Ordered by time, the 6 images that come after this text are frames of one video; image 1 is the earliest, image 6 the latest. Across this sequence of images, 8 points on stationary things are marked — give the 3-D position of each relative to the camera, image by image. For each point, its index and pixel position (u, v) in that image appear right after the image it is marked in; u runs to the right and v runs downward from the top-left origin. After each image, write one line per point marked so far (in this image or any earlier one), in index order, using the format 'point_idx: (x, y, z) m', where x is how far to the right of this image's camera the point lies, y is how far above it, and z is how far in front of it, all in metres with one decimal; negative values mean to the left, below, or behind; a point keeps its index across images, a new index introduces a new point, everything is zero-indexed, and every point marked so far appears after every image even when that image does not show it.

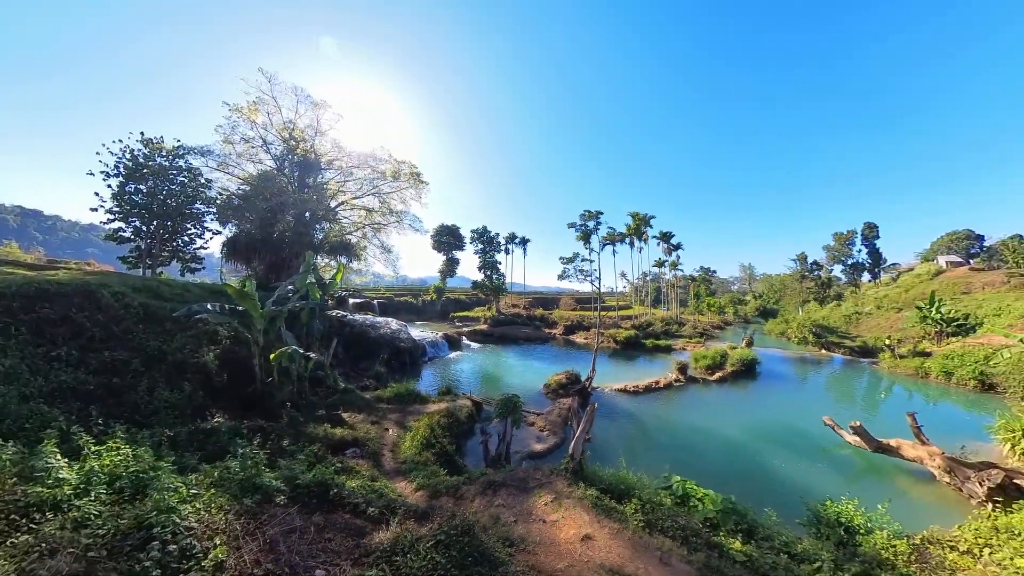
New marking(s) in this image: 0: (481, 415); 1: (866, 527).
0: (-1.5, -6.2, +16.3) m
1: (+6.1, -4.1, +6.0) m
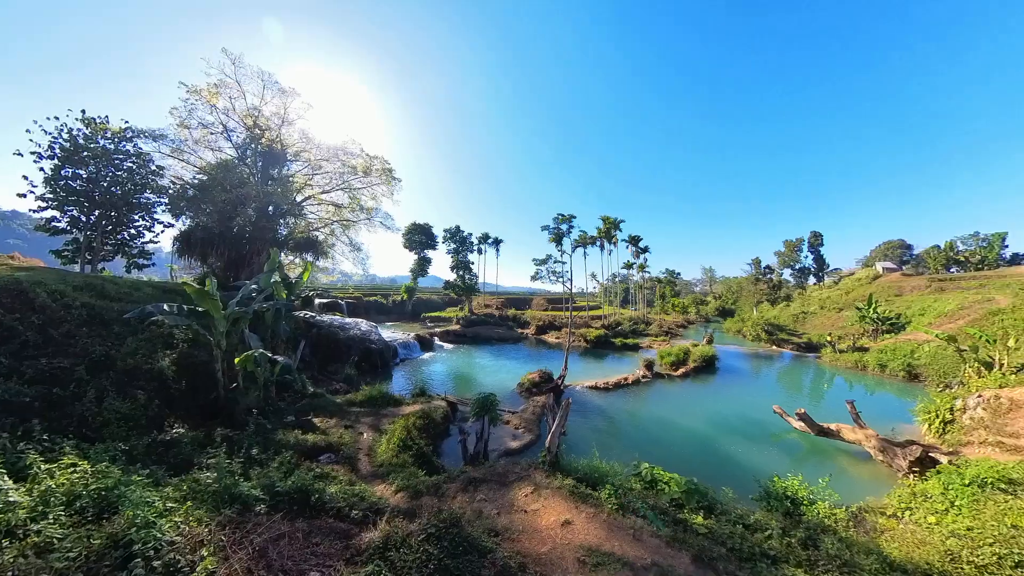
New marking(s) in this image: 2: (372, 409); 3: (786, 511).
0: (-2.6, -6.1, +16.5) m
1: (+5.8, -4.1, +6.8) m
2: (-6.6, -5.9, +16.6) m
3: (+5.1, -4.1, +6.4) m
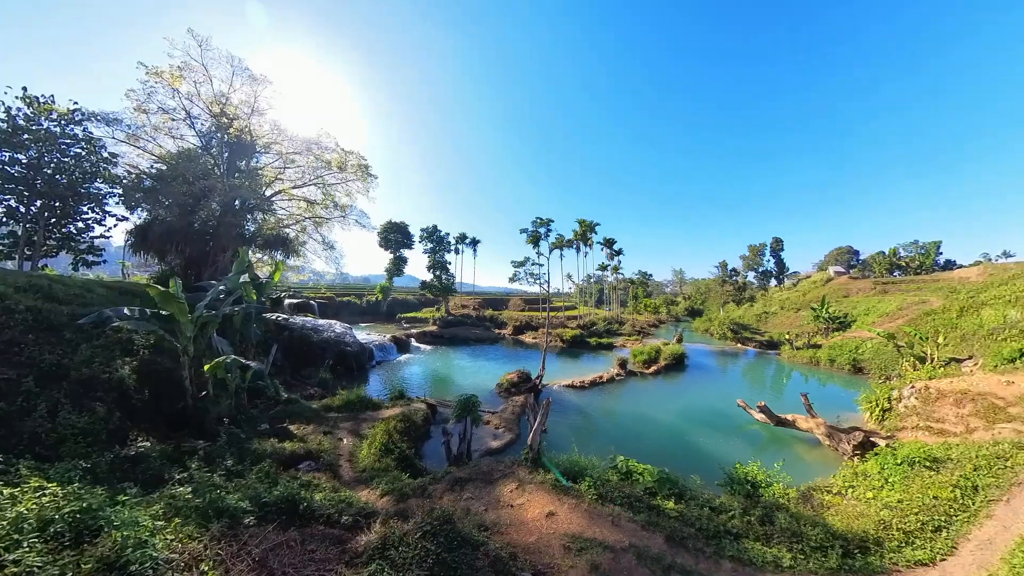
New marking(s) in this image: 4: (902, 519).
0: (-3.6, -6.2, +16.5) m
1: (+5.5, -4.2, +7.5) m
2: (-7.6, -5.9, +16.3) m
3: (+4.8, -4.2, +7.0) m
4: (+7.0, -4.1, +6.2) m
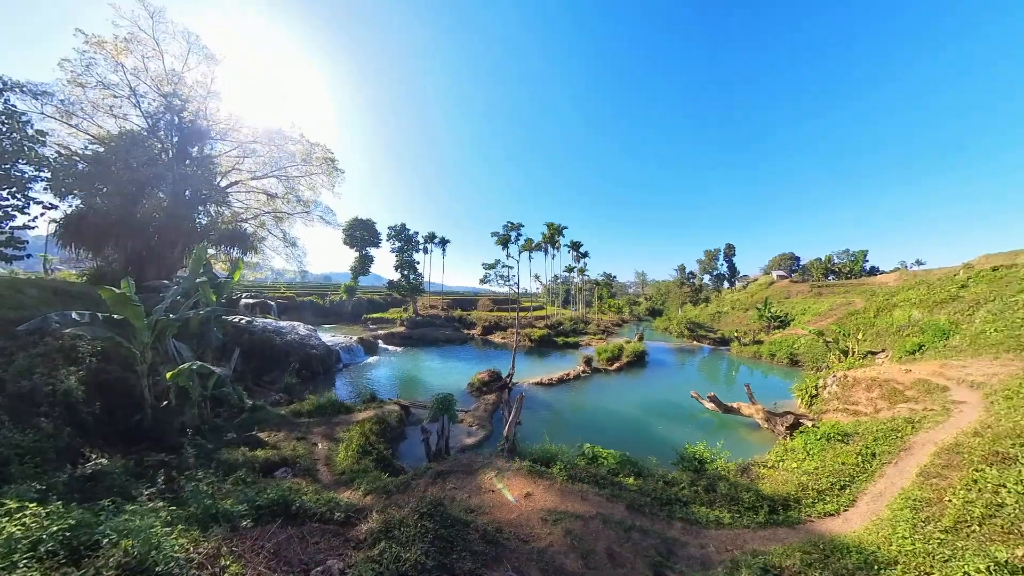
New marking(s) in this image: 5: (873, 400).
0: (-5.0, -6.2, +16.7) m
1: (+4.9, -4.2, +8.5) m
2: (-8.9, -5.9, +16.2) m
3: (+4.3, -4.2, +8.0) m
4: (+6.6, -4.2, +7.4) m
5: (+13.7, -4.2, +13.1) m
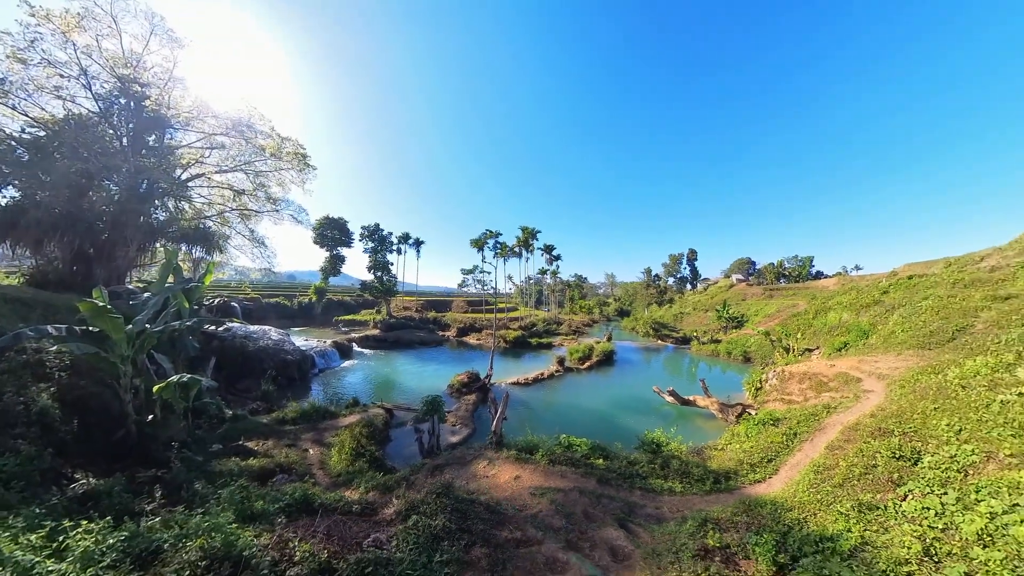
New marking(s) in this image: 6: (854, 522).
0: (-6.0, -6.5, +17.4) m
1: (+4.5, -4.5, +10.0) m
2: (-9.9, -6.2, +16.5) m
3: (+3.9, -4.5, +9.5) m
4: (+6.3, -4.5, +9.0) m
5: (+12.9, -4.5, +15.2) m
6: (+5.3, -3.6, +5.4) m
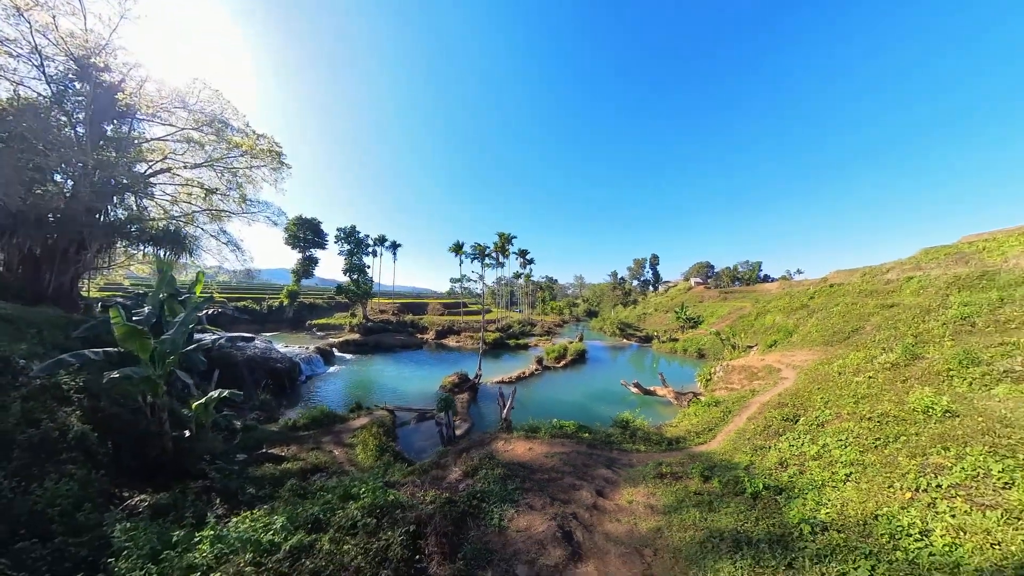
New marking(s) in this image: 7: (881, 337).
0: (-6.5, -7.0, +19.4) m
1: (+4.7, -5.0, +13.0) m
2: (-10.3, -6.7, +18.1) m
3: (+4.1, -5.0, +12.4) m
4: (+6.5, -5.0, +12.2) m
5: (+12.5, -5.1, +18.9) m
6: (+5.9, -4.1, +8.4) m
7: (+16.9, -2.2, +15.8) m
